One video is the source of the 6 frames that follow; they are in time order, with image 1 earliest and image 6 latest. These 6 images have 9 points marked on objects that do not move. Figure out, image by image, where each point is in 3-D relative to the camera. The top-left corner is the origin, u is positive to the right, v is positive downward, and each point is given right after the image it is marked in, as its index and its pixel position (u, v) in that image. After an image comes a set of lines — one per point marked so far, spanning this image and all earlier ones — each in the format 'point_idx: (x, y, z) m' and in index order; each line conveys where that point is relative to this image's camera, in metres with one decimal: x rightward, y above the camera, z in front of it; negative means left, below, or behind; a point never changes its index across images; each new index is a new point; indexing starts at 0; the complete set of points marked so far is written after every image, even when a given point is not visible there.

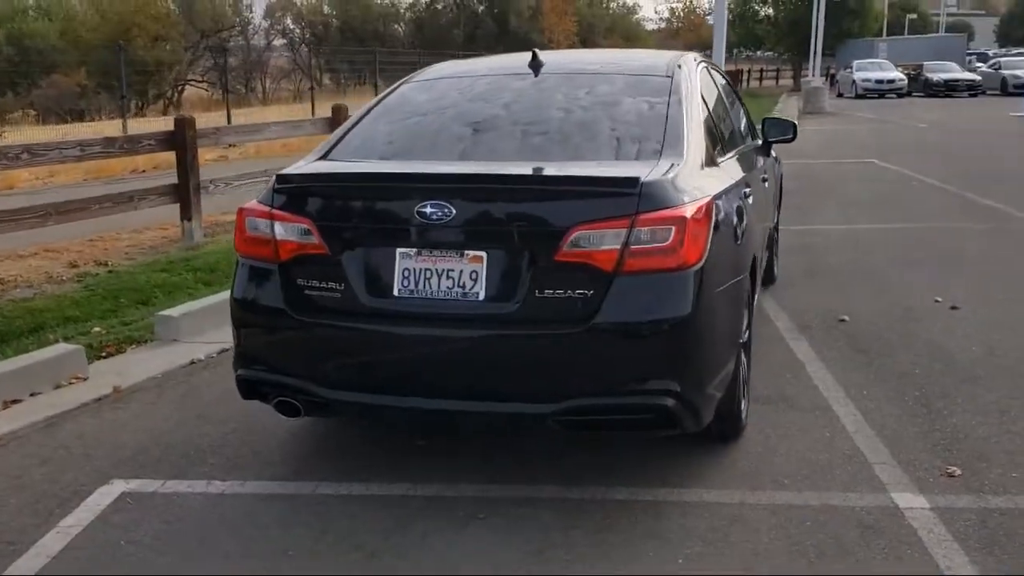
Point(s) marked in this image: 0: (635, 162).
0: (+0.5, +0.5, +4.1) m
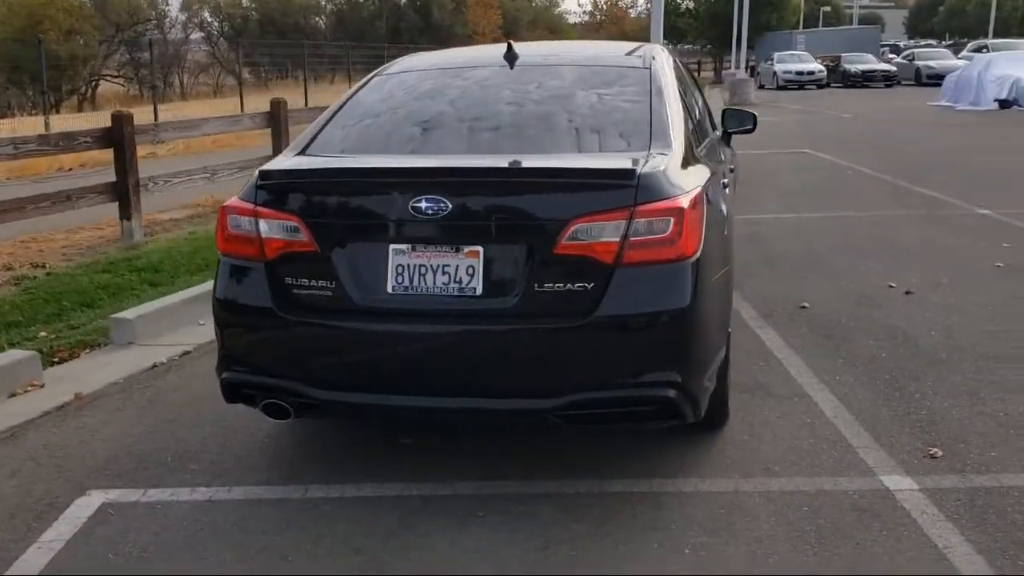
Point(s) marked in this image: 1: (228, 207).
0: (+0.4, +0.6, +4.1) m
1: (-1.1, +0.3, +3.9) m
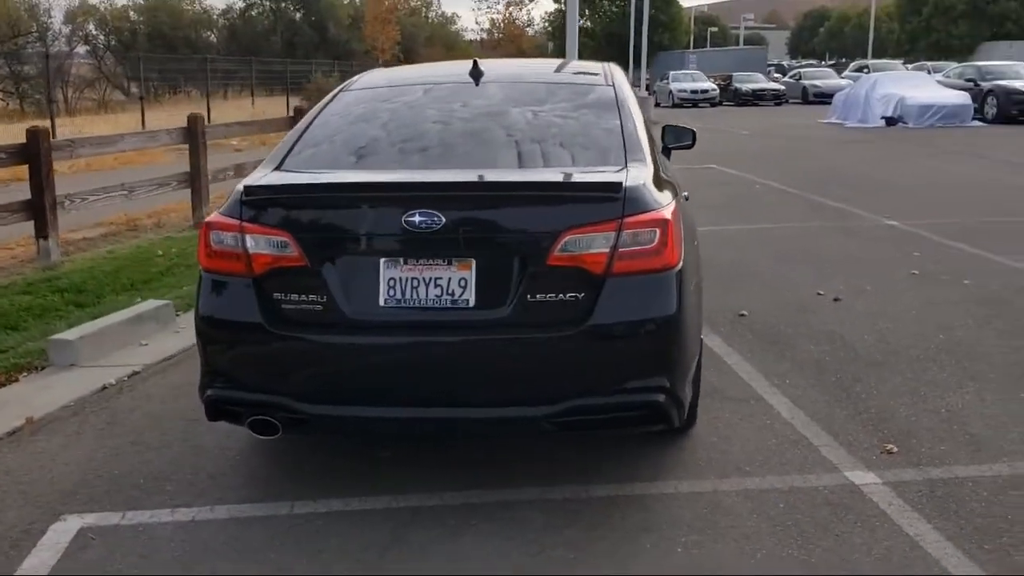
0: (+0.3, +0.5, +4.3) m
1: (-1.2, +0.3, +3.9) m
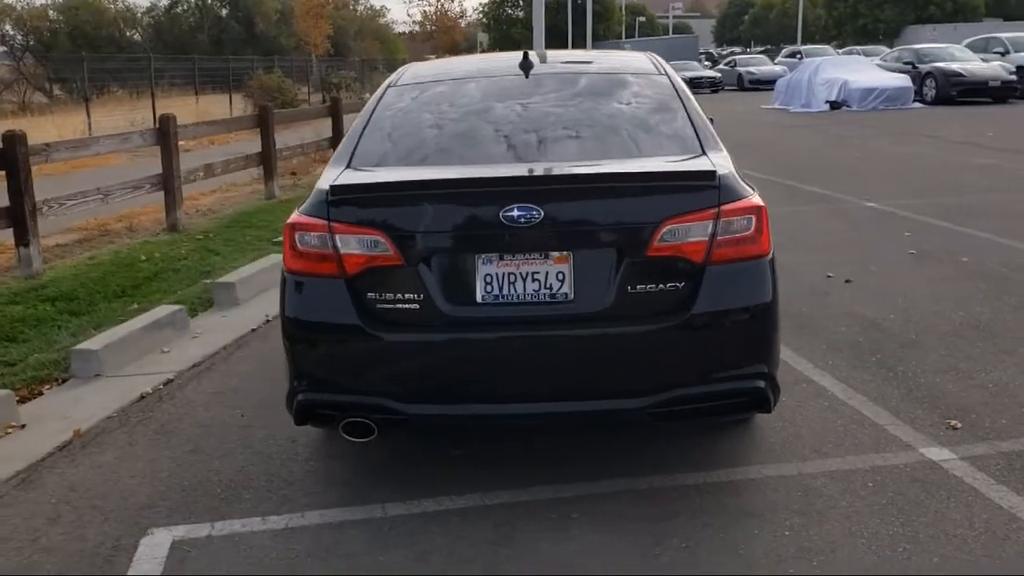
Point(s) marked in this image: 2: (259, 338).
0: (+0.6, +0.6, +4.3) m
1: (-0.9, +0.3, +3.8) m
2: (-1.7, -0.3, +6.5) m
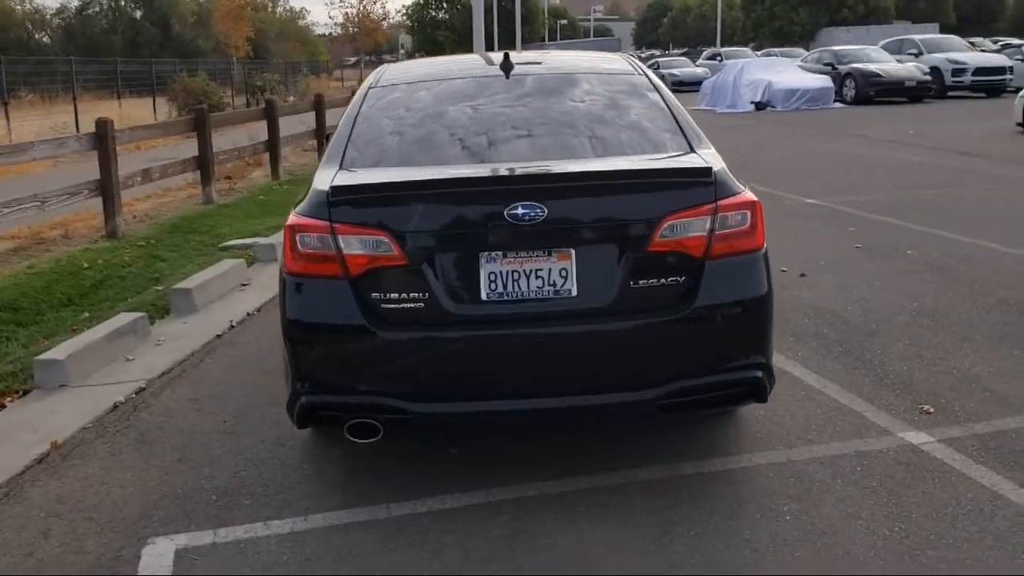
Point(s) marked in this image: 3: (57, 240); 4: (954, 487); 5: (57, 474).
0: (+0.6, +0.6, +4.3) m
1: (-0.9, +0.2, +3.8) m
2: (-1.9, -0.4, +6.4) m
3: (-5.6, +0.6, +11.9) m
4: (+1.8, -0.8, +3.9) m
5: (-2.0, -0.8, +4.4) m
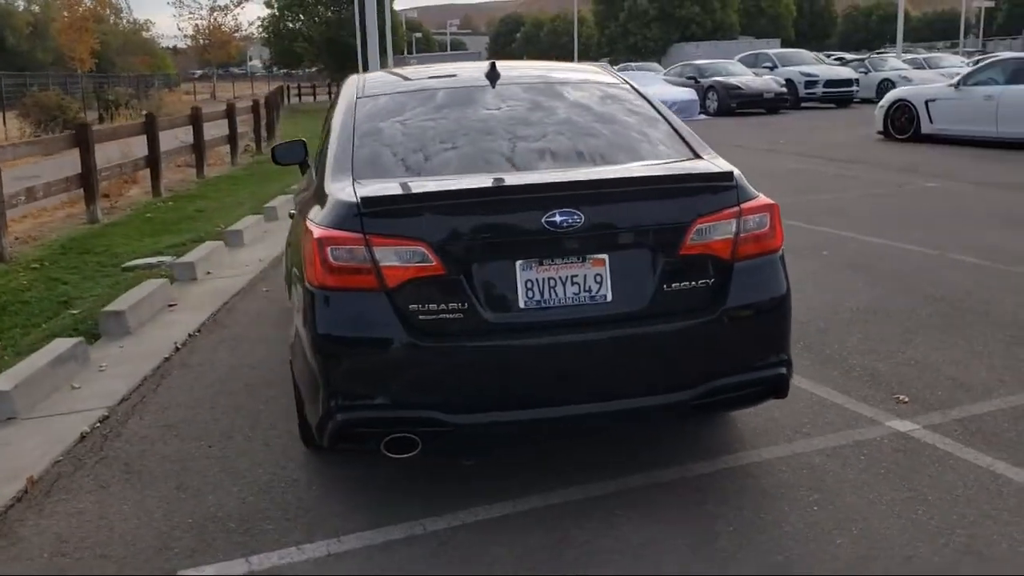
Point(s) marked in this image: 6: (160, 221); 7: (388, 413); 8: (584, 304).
0: (+0.6, +0.6, +4.4) m
1: (-0.7, +0.2, +3.7) m
2: (-2.1, -0.5, +6.1) m
3: (-6.5, +0.3, +11.1) m
4: (+1.9, -0.8, +4.1) m
5: (-2.0, -0.9, +4.1) m
6: (-5.3, +1.0, +14.6) m
7: (-0.5, -0.5, +3.6) m
8: (+0.3, -0.1, +3.7) m
